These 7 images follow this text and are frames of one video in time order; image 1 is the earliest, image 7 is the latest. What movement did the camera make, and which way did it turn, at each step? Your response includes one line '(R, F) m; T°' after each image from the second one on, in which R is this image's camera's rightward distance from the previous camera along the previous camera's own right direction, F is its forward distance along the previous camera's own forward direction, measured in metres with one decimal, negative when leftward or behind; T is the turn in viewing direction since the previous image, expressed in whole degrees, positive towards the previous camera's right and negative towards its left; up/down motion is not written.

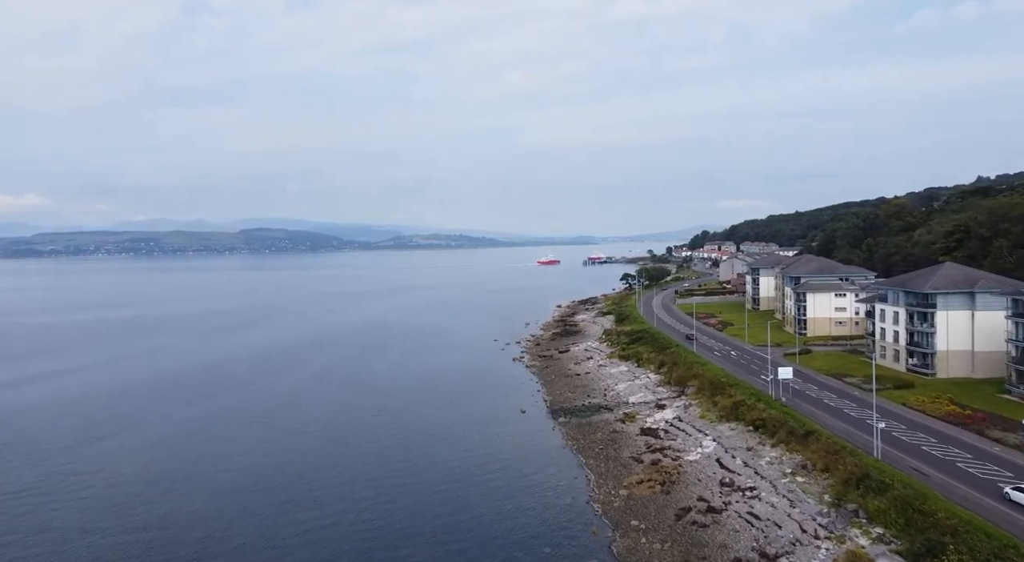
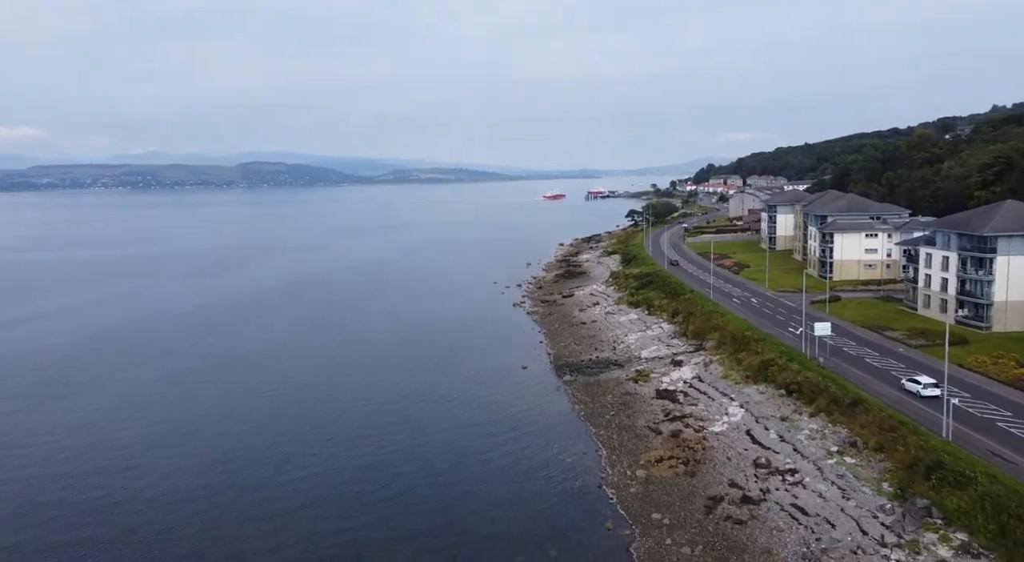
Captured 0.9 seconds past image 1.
(0.0, +3.8) m; 0°
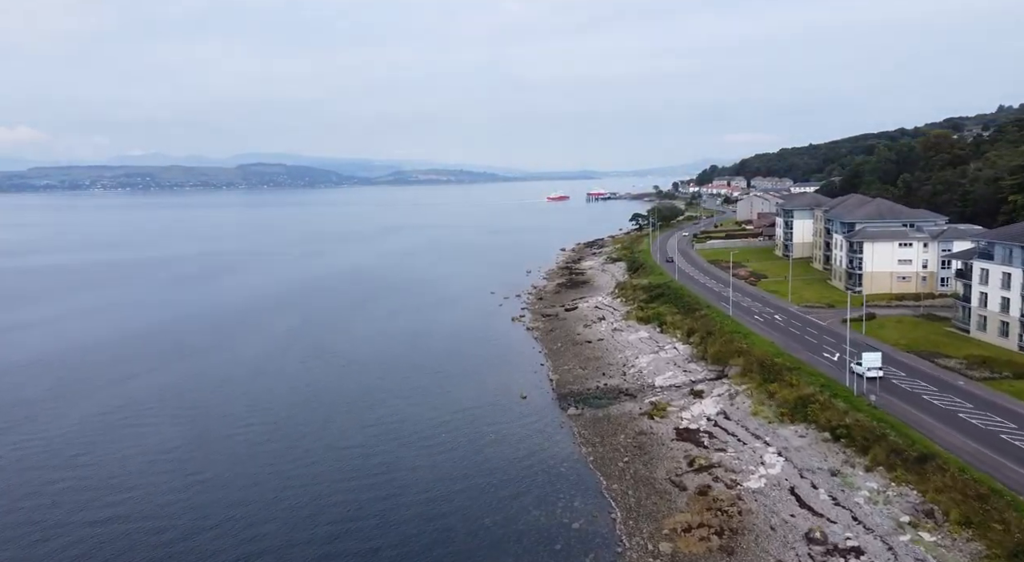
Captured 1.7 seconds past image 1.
(+0.1, +3.8) m; 0°
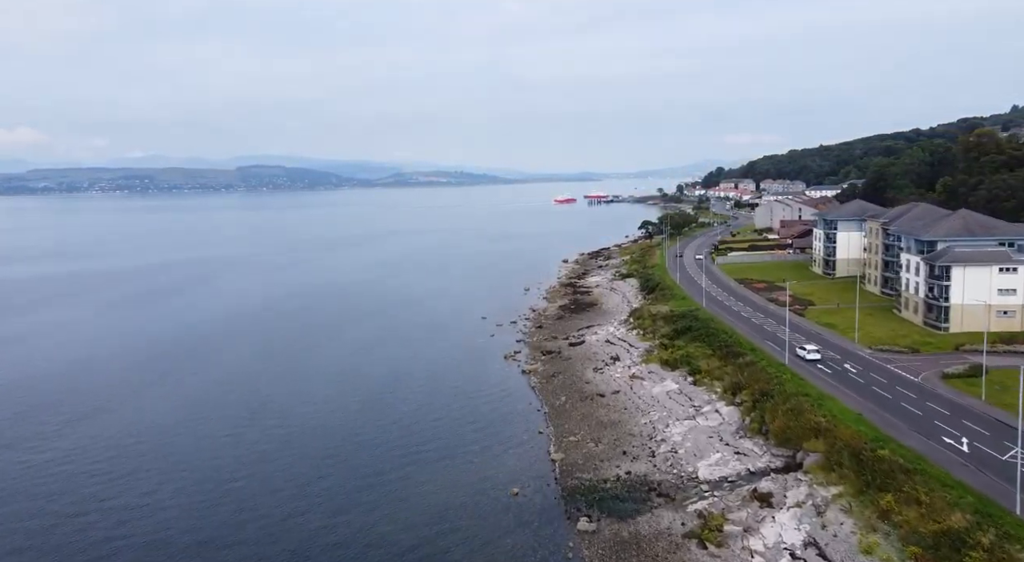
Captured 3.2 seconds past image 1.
(+0.4, +8.2) m; 0°
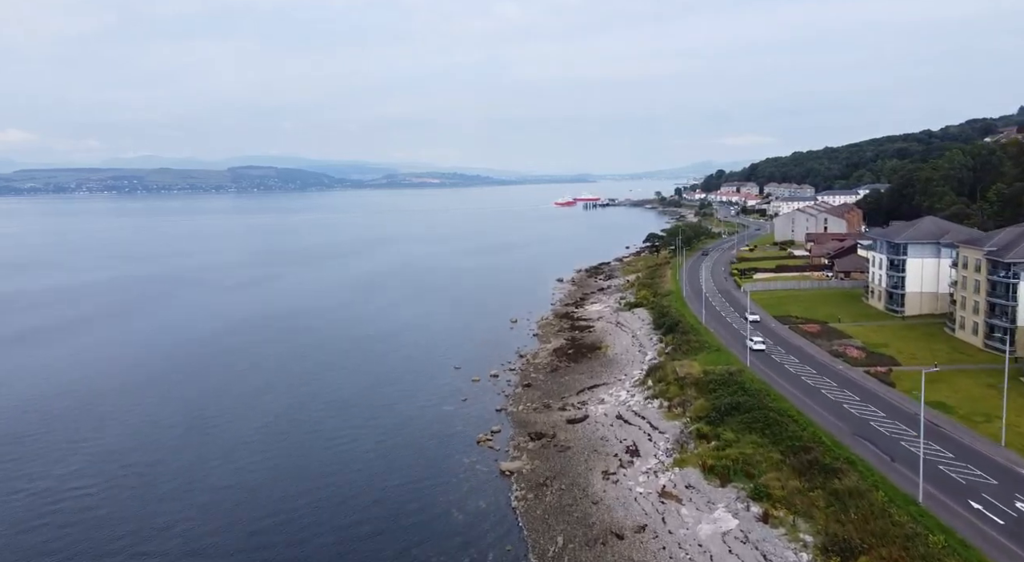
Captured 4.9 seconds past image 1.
(+0.7, +10.4) m; +1°
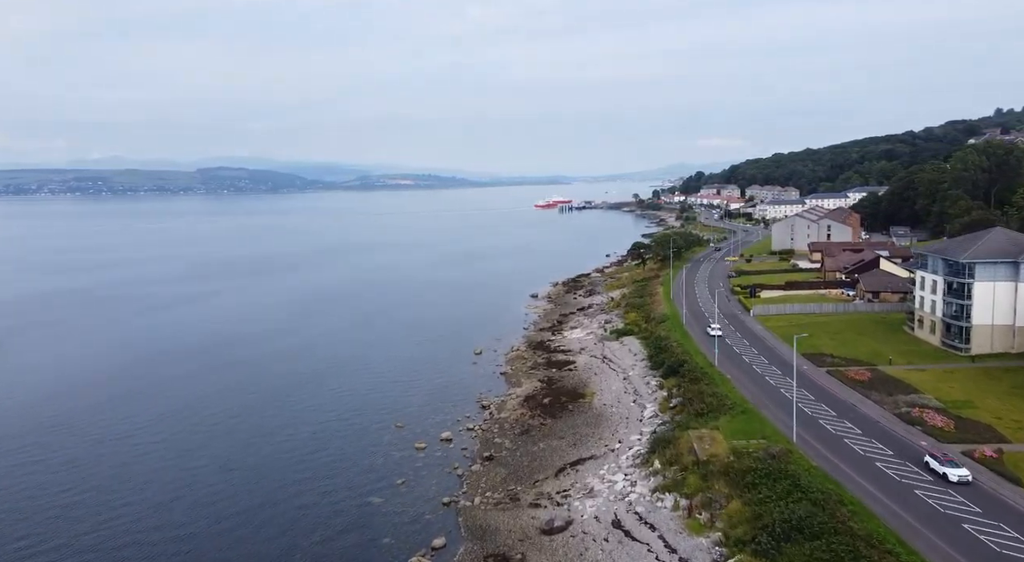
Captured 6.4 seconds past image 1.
(+0.7, +8.7) m; +2°
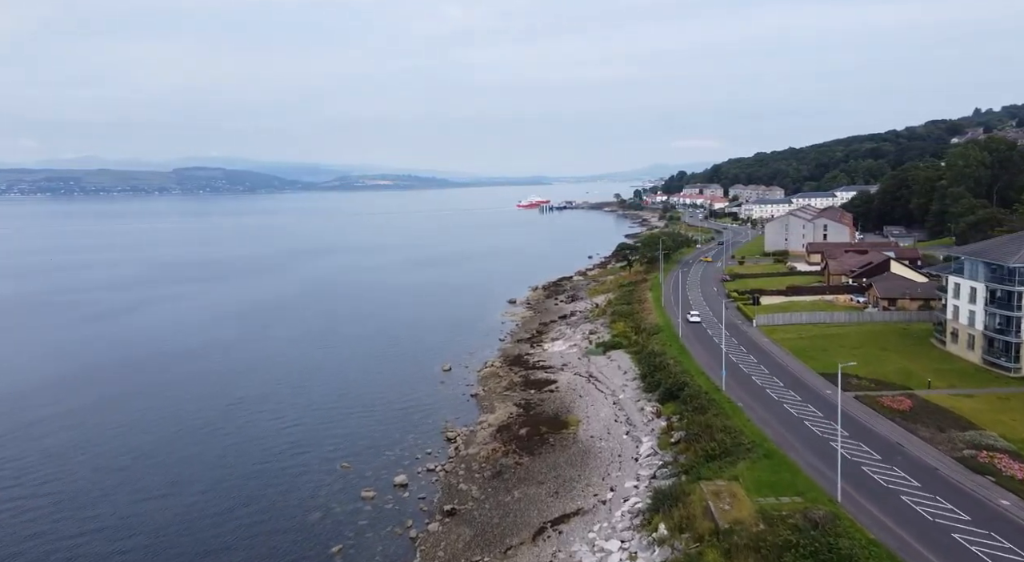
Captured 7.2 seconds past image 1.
(+0.4, +4.9) m; +2°
